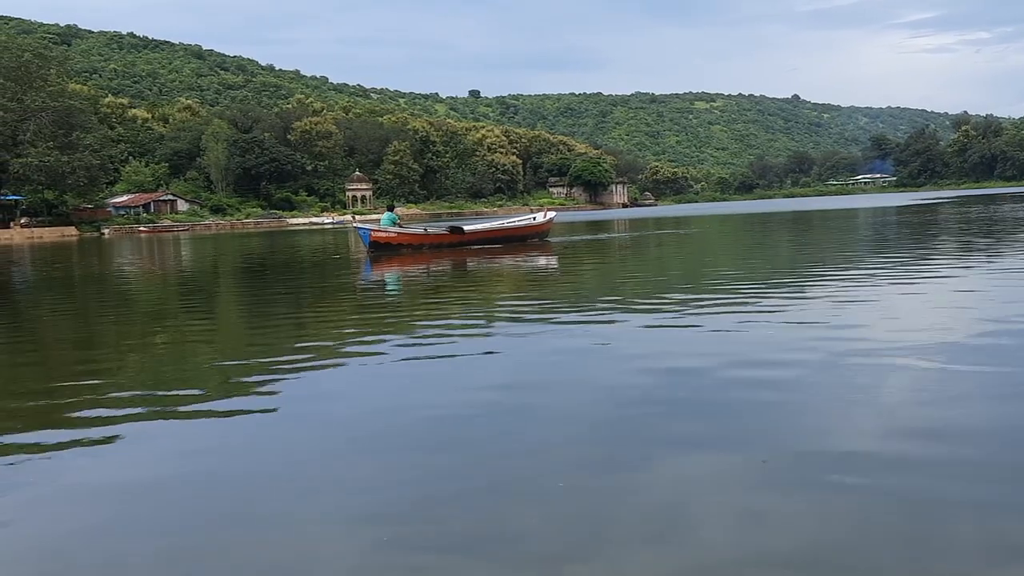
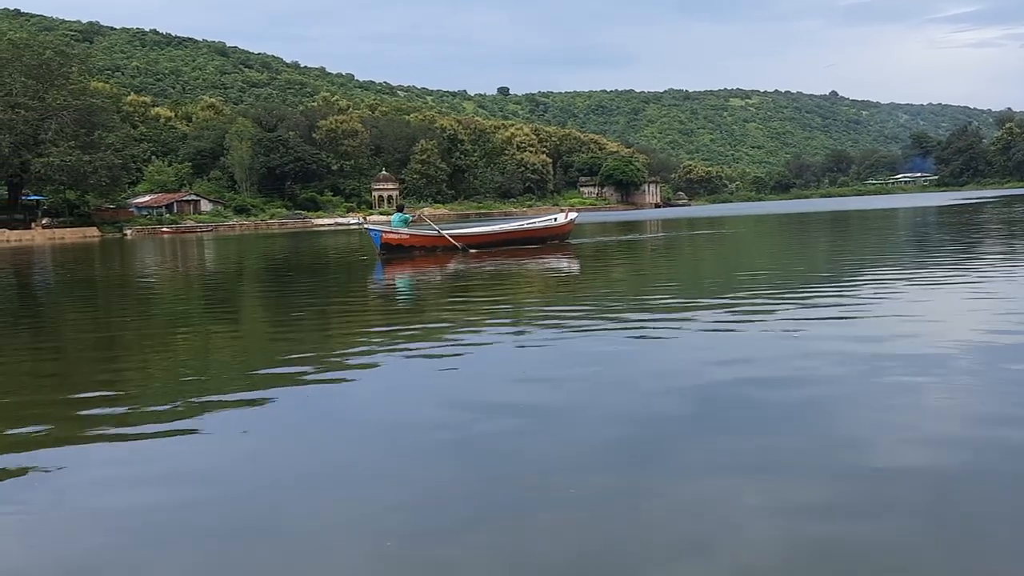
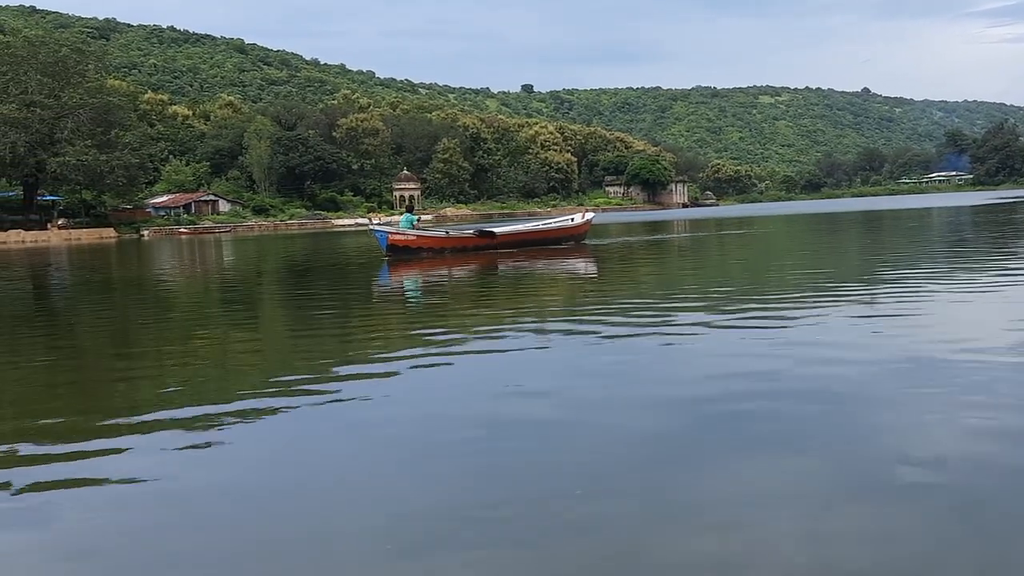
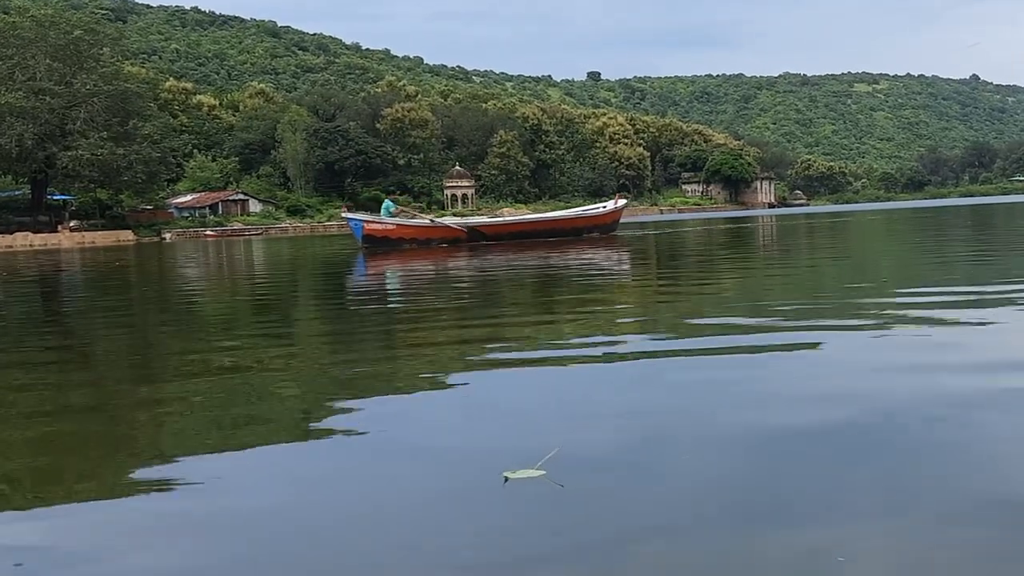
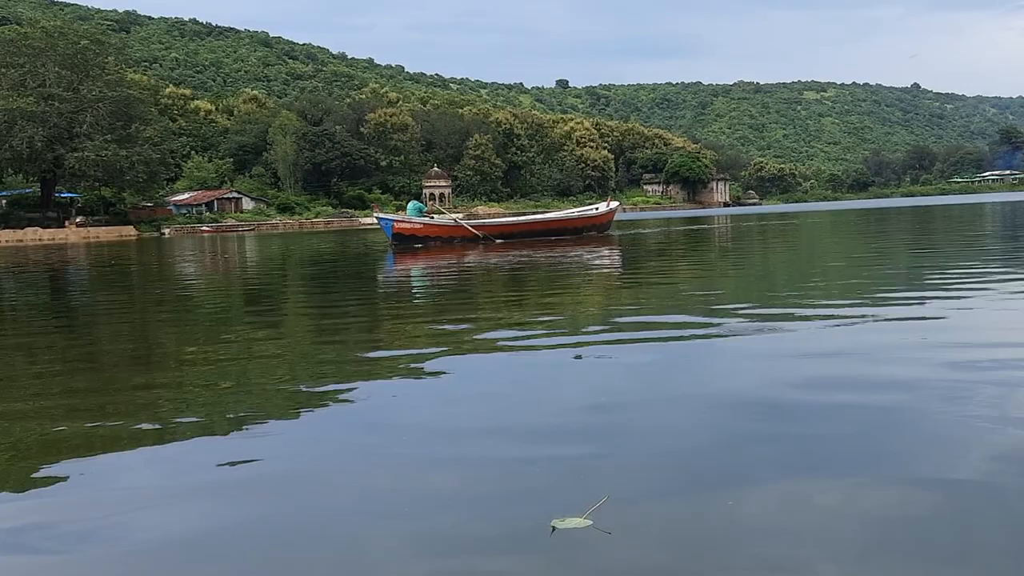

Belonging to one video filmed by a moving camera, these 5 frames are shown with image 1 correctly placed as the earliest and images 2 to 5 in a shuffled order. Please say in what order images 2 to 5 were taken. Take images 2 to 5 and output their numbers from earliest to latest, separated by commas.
2, 3, 5, 4
